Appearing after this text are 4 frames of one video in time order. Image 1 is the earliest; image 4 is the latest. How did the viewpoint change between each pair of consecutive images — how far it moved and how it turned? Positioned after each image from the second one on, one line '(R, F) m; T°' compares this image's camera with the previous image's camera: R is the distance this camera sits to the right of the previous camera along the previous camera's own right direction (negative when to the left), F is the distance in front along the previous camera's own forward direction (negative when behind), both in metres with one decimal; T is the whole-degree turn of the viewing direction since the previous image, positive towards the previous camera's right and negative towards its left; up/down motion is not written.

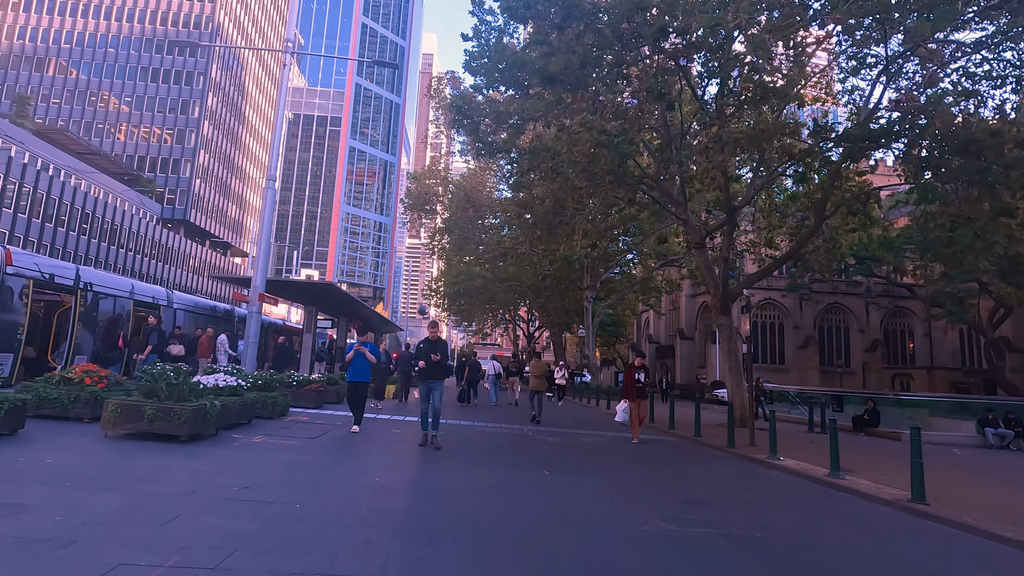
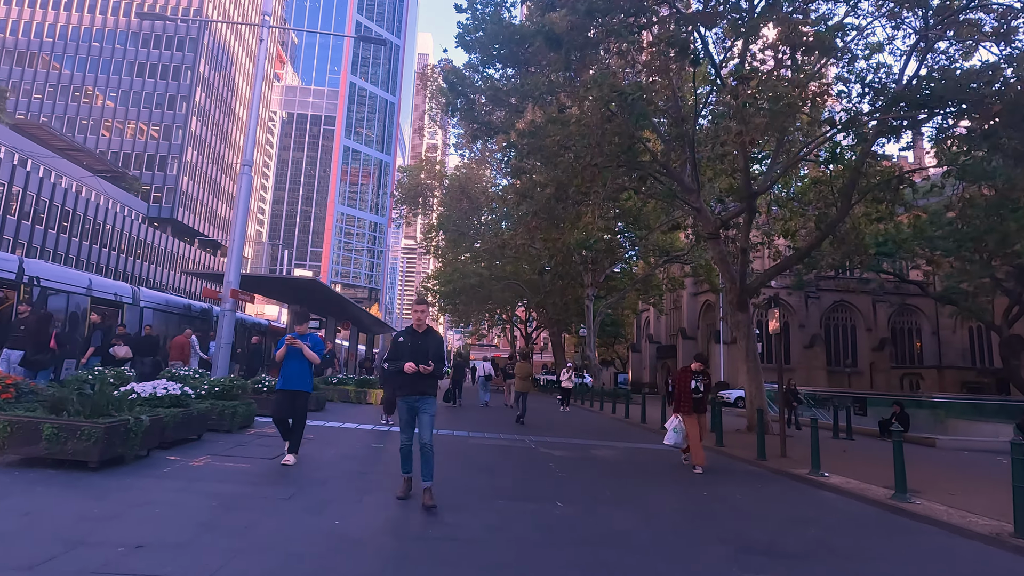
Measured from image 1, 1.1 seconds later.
(-0.1, +1.5) m; 0°
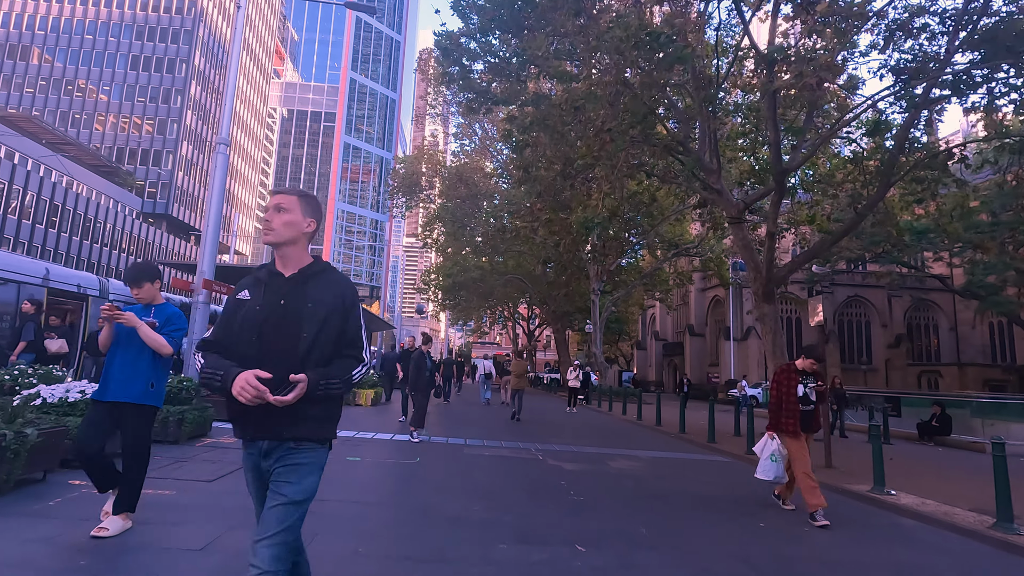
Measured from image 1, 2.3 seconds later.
(0.0, +1.5) m; 0°
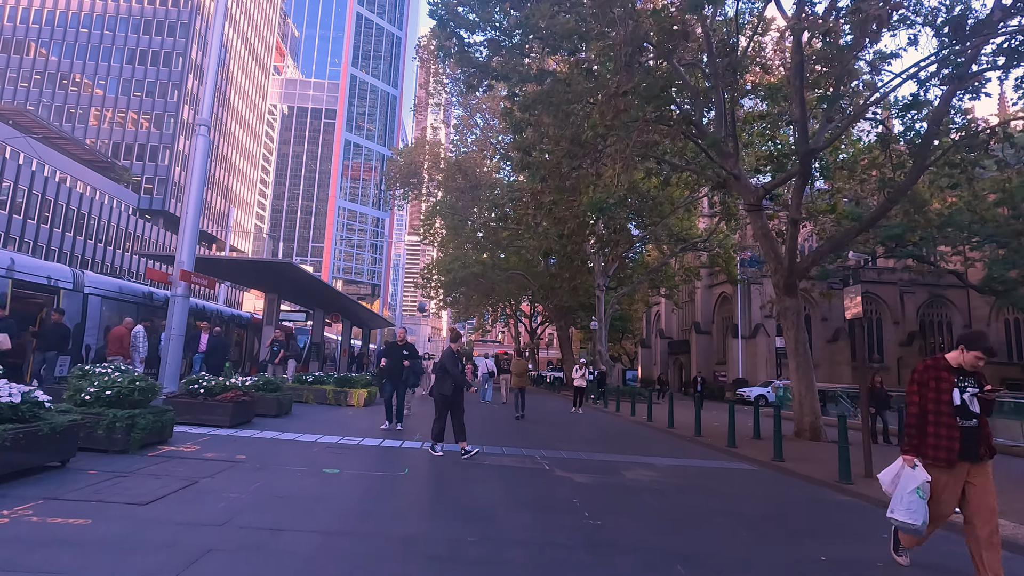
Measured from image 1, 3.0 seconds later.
(0.0, +1.0) m; 0°
